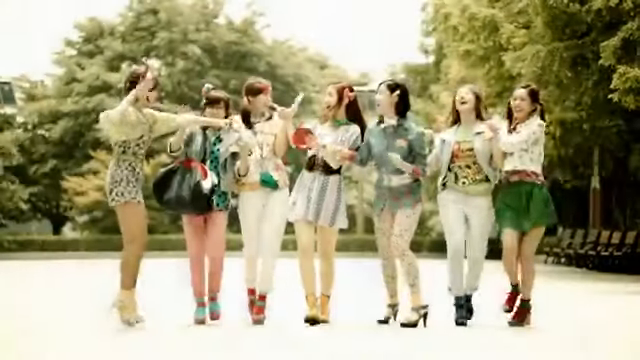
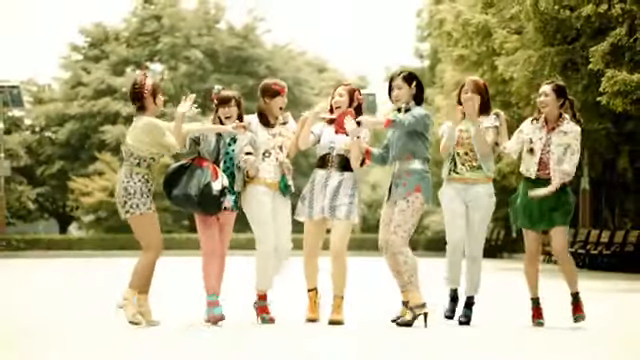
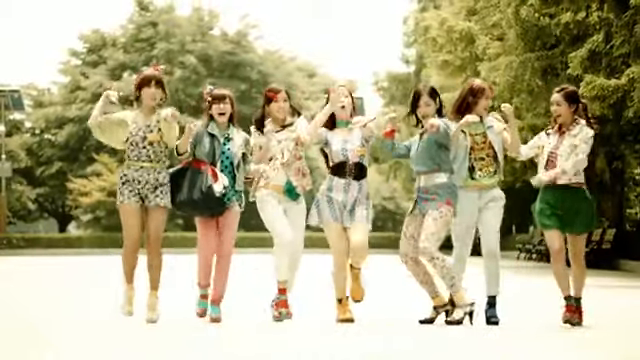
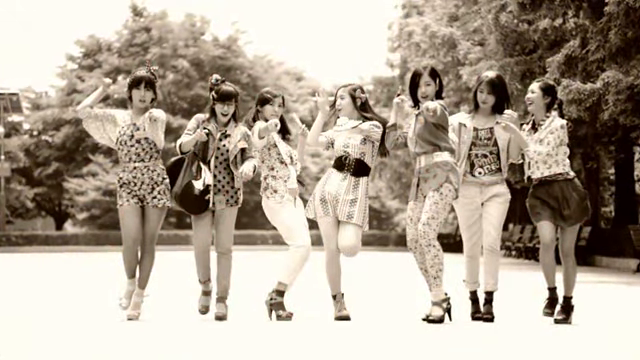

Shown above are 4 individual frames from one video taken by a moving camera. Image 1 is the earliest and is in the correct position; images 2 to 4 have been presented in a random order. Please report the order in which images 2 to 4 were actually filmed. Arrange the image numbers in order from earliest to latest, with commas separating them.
2, 3, 4
